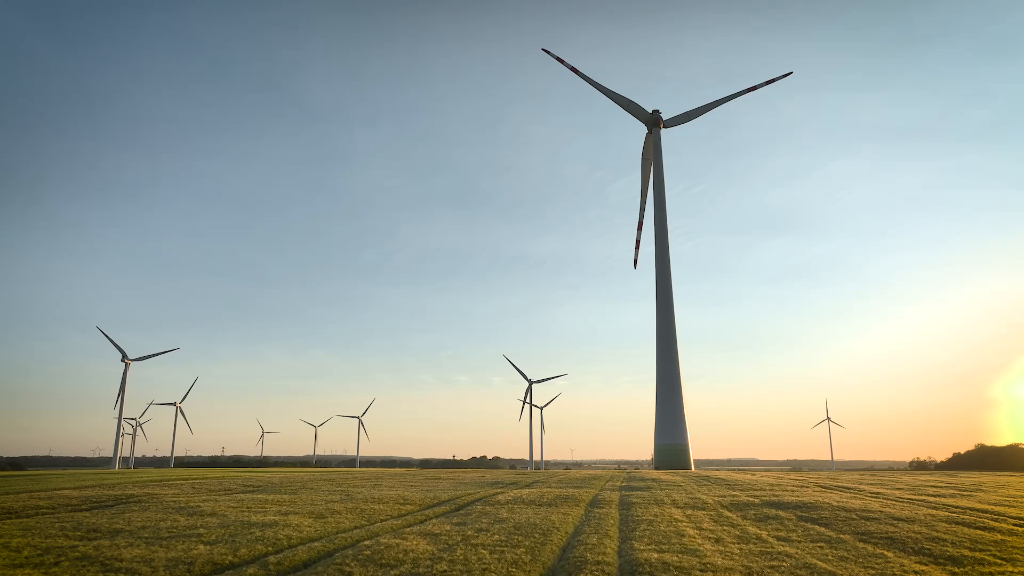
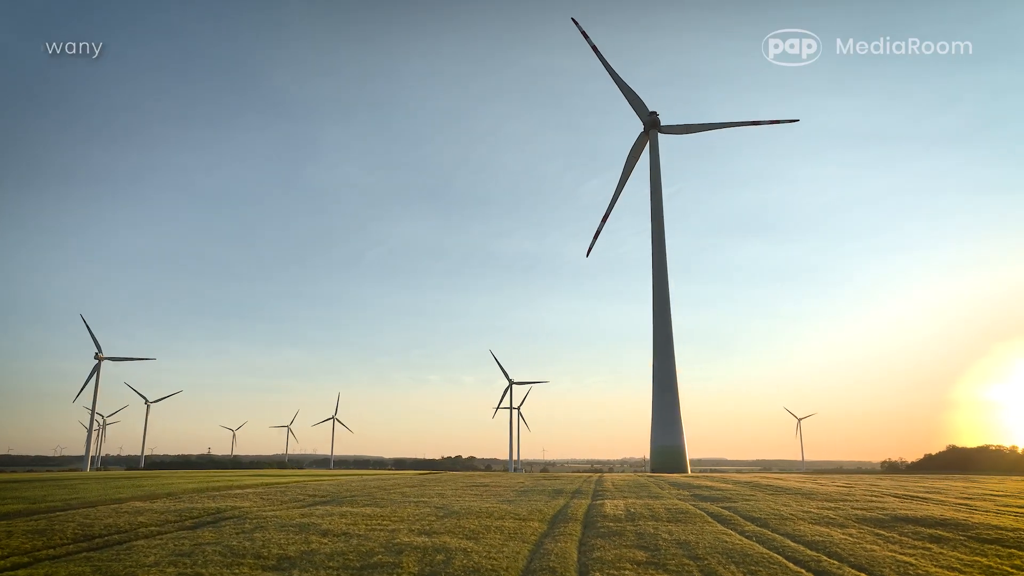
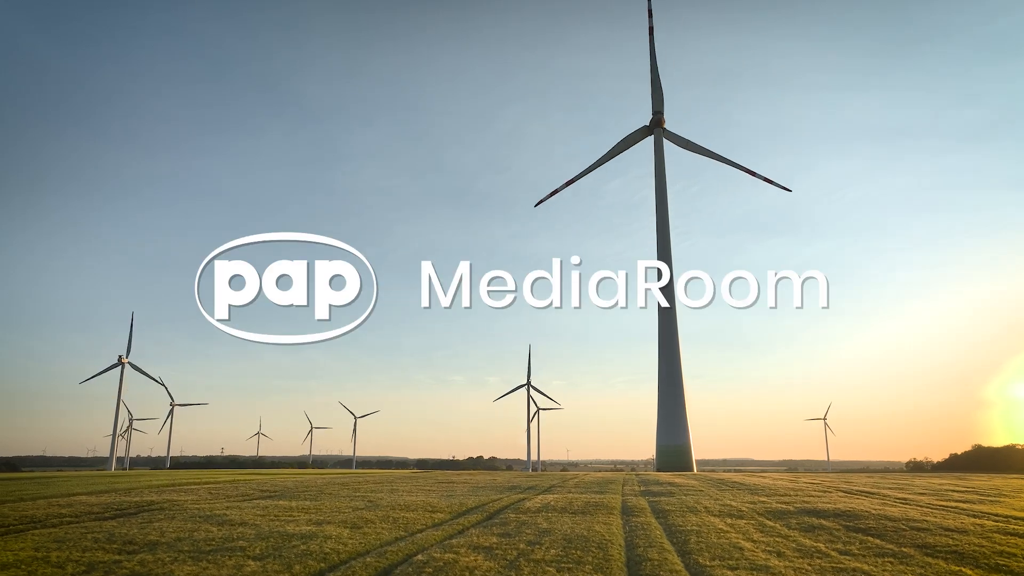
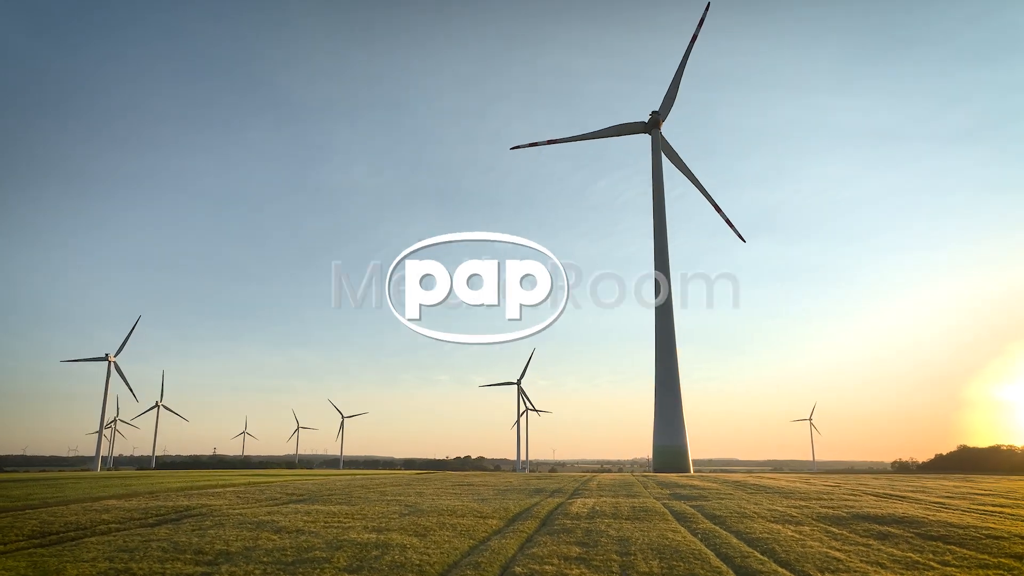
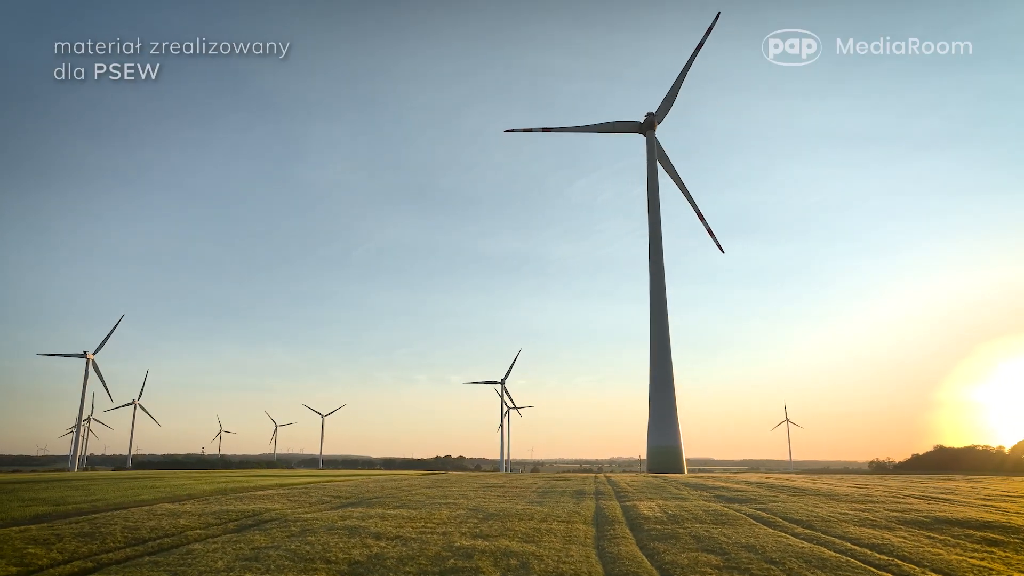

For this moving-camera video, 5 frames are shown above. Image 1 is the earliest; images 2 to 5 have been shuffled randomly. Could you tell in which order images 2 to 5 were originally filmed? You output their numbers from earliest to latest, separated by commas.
3, 4, 2, 5
